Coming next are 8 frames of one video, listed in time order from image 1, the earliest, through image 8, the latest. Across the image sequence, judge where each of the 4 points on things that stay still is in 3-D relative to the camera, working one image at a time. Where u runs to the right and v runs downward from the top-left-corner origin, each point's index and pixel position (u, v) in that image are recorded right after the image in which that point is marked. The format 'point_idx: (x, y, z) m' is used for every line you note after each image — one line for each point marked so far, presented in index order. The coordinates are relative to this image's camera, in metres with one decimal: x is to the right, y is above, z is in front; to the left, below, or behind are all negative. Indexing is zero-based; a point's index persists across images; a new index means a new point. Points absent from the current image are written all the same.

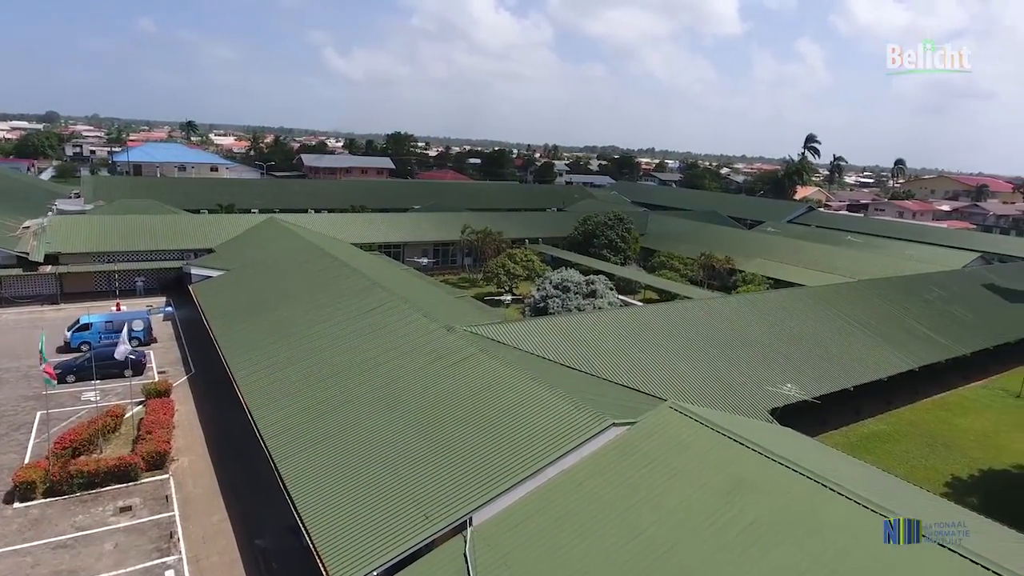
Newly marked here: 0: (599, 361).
0: (+2.2, -1.9, +16.4) m
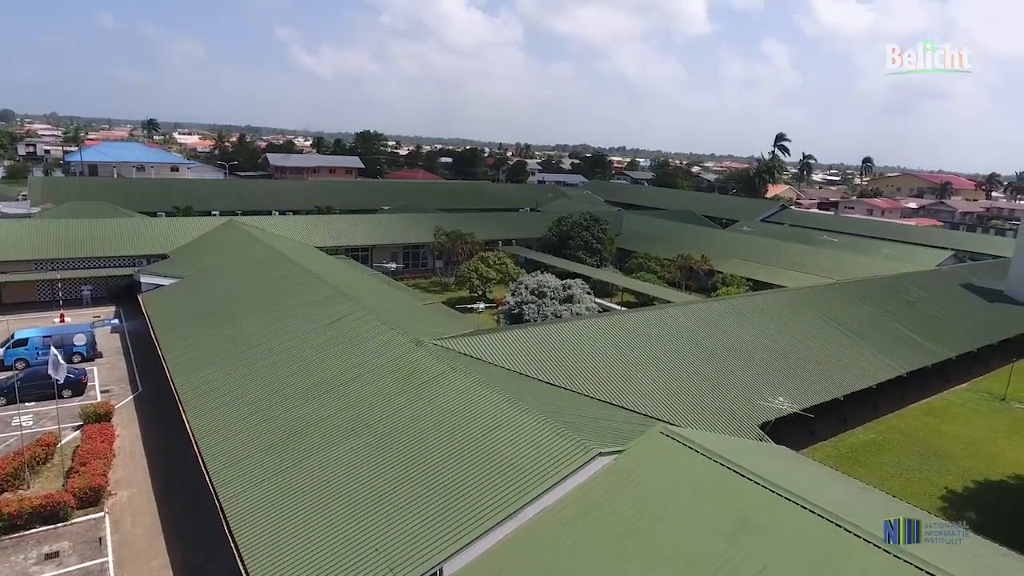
0: (+1.6, -2.1, +15.3) m
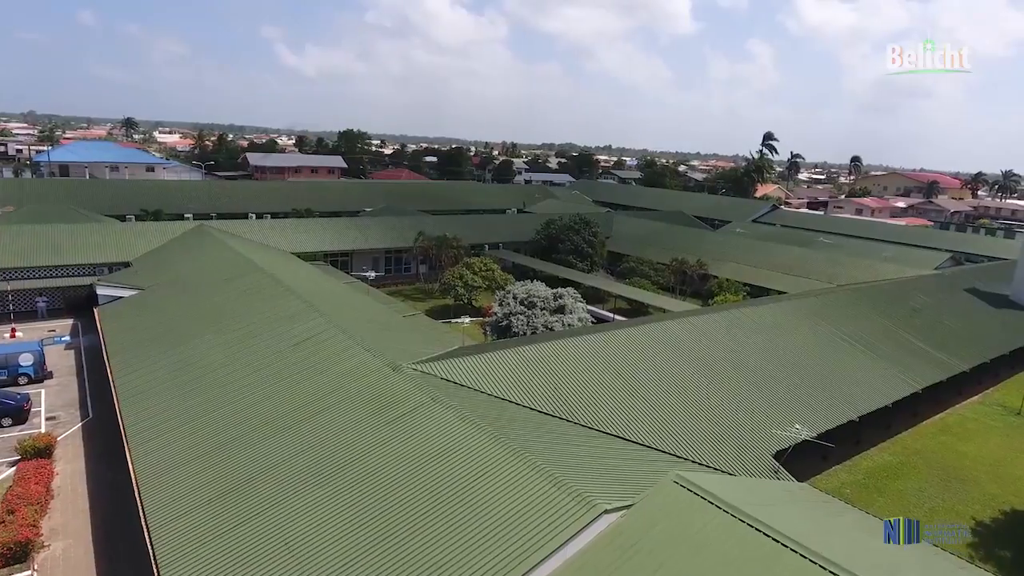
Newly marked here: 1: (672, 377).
0: (+1.4, -2.4, +13.8) m
1: (+3.8, -2.2, +15.6) m
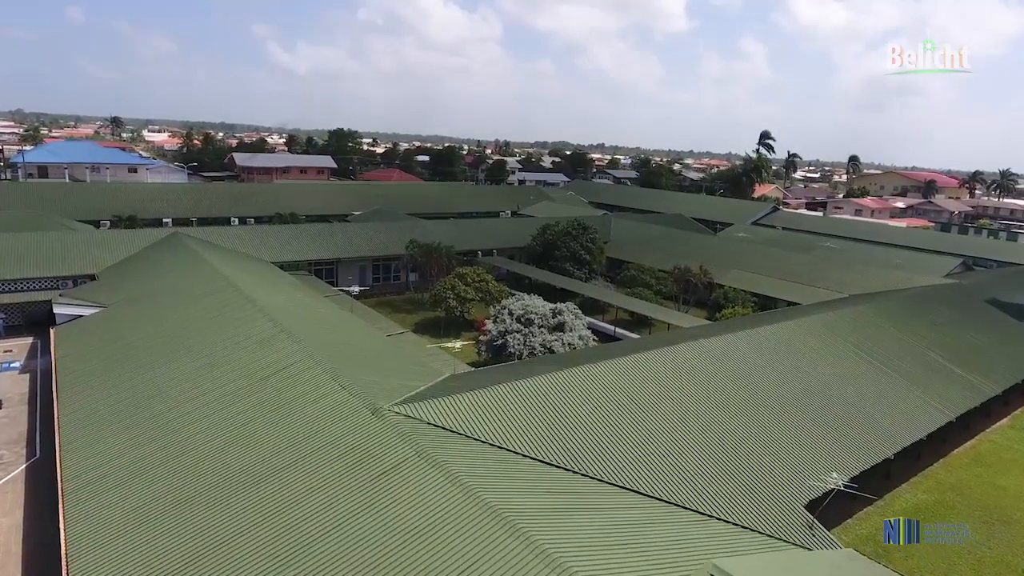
0: (+1.3, -3.0, +12.2) m
1: (+3.8, -2.7, +14.0) m
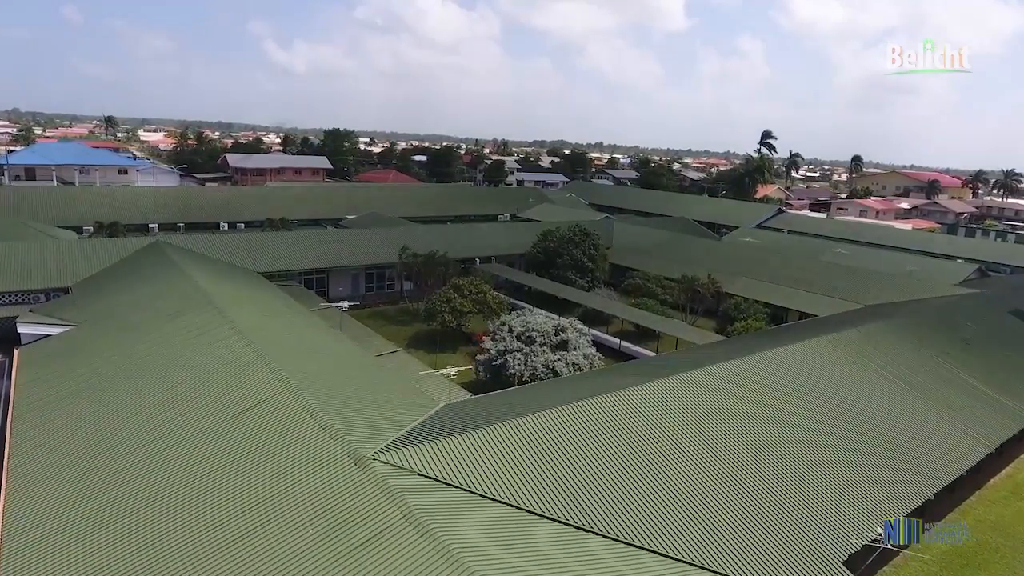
0: (+1.3, -3.5, +10.8) m
1: (+3.8, -3.2, +12.6) m
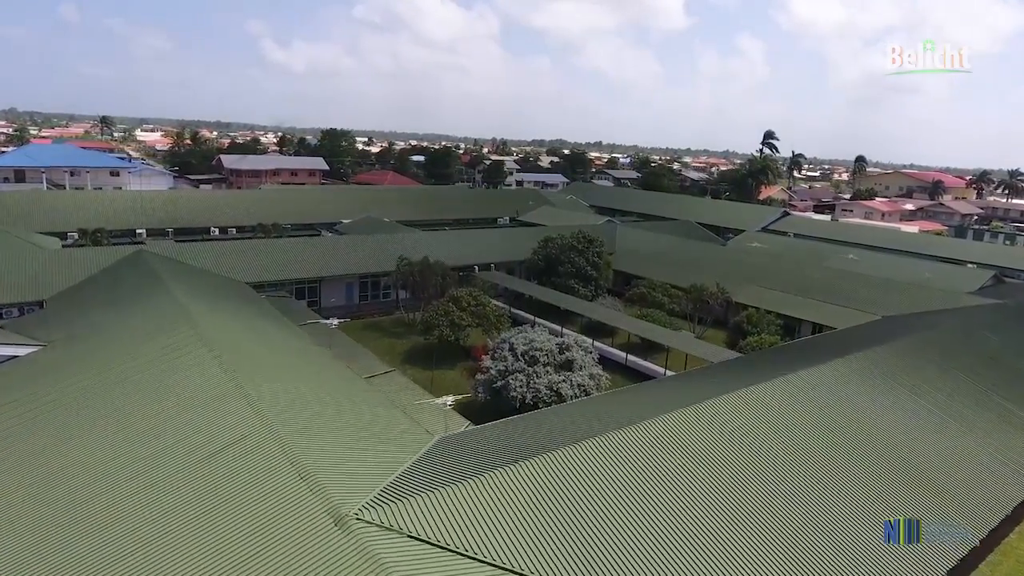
0: (+1.4, -4.0, +9.5) m
1: (+3.8, -3.6, +11.4) m
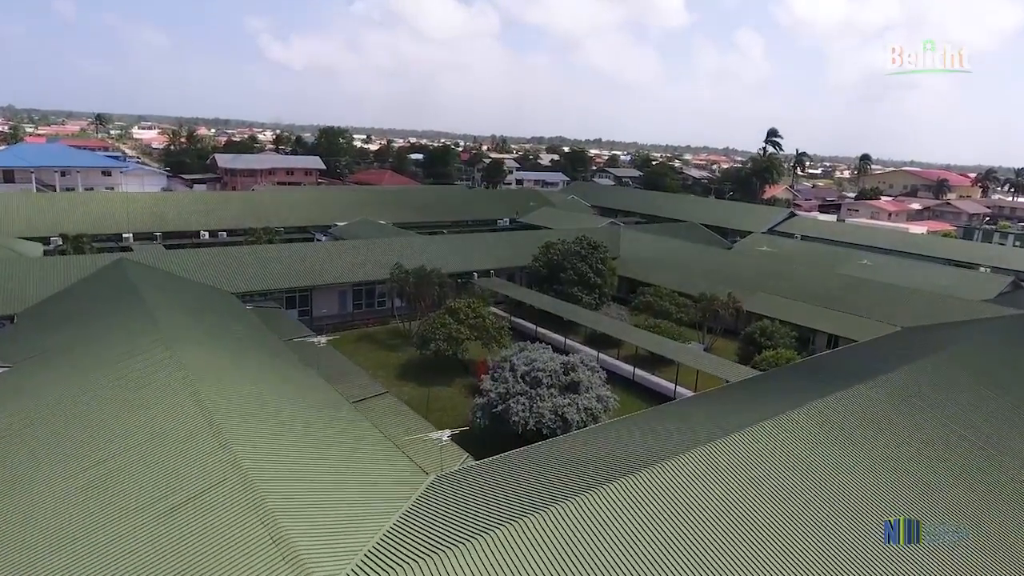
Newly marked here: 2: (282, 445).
0: (+1.4, -4.4, +8.3) m
1: (+3.9, -4.1, +10.1) m
2: (-4.5, -2.9, +12.6) m
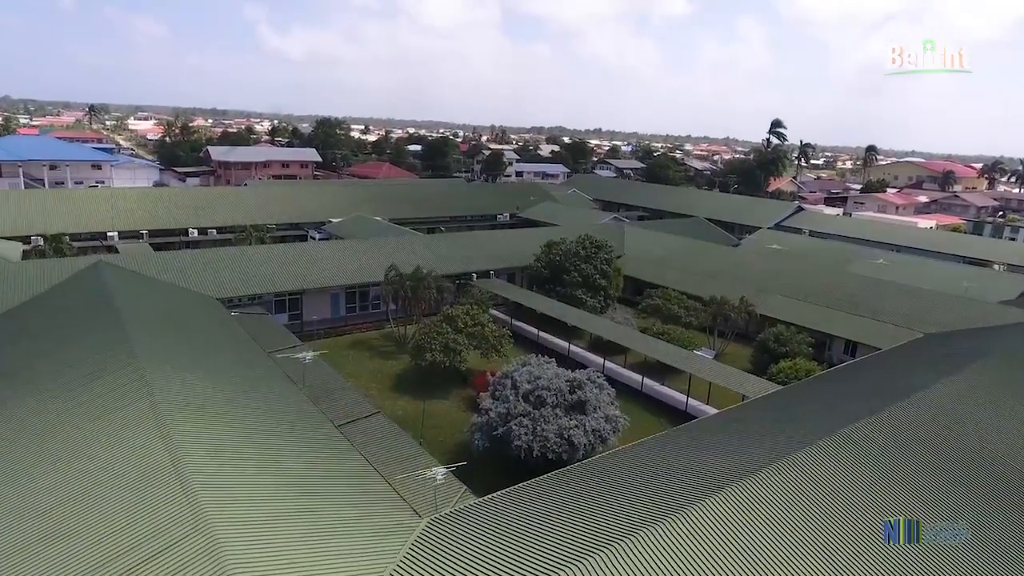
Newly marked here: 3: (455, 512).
0: (+1.5, -4.8, +7.0) m
1: (+3.9, -4.5, +8.8) m
2: (-4.4, -3.2, +11.3) m
3: (-0.9, -4.1, +12.4) m
